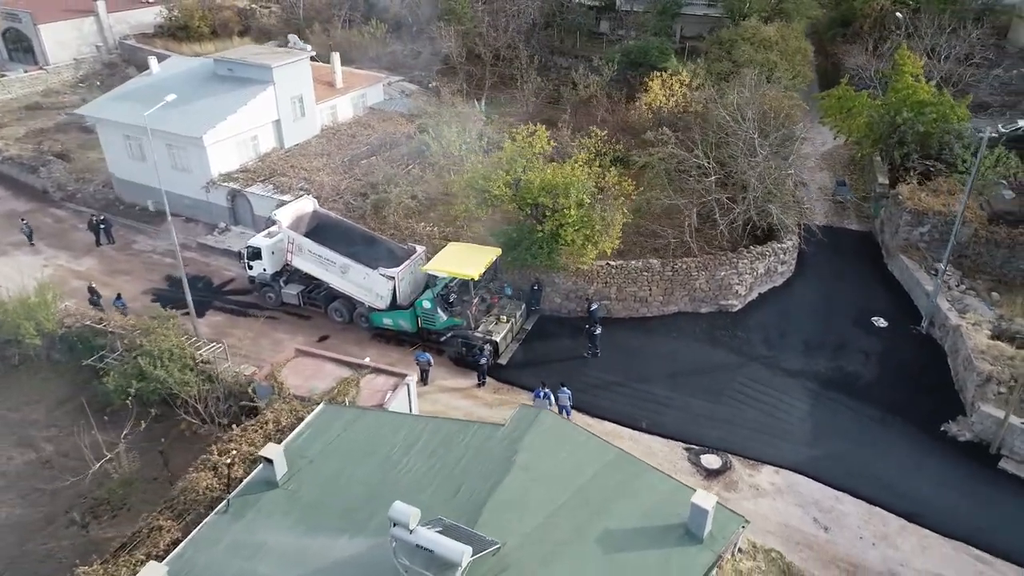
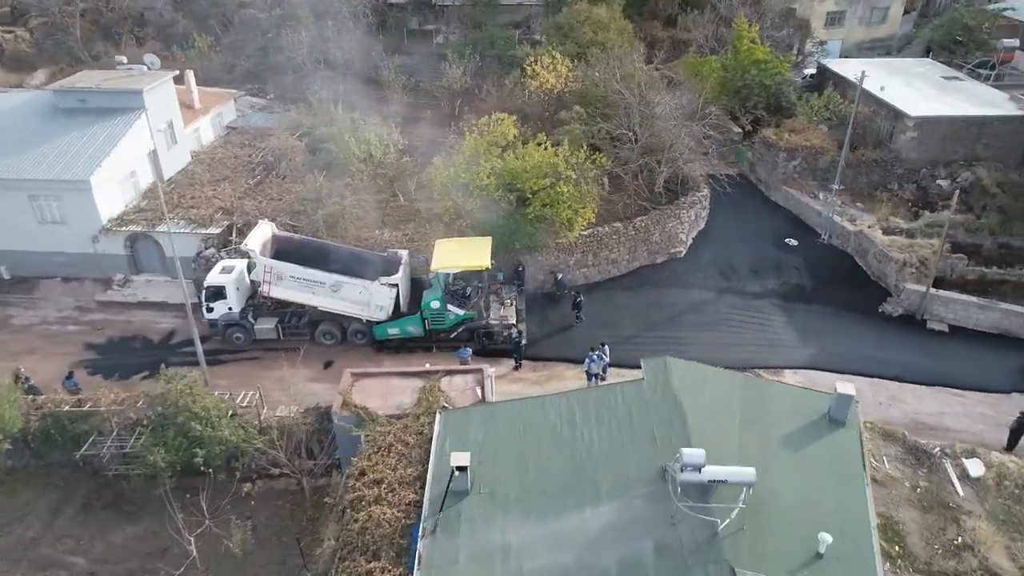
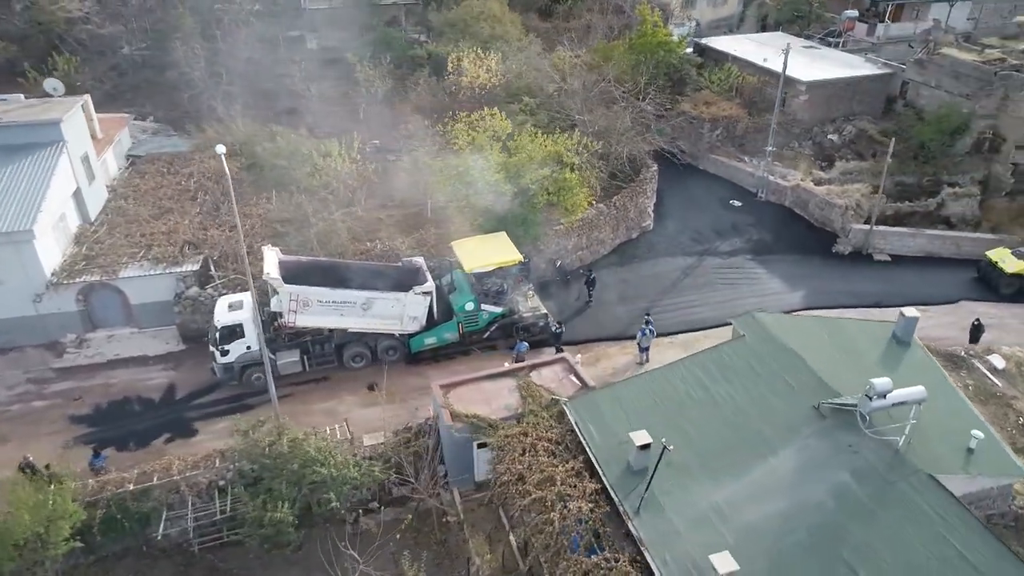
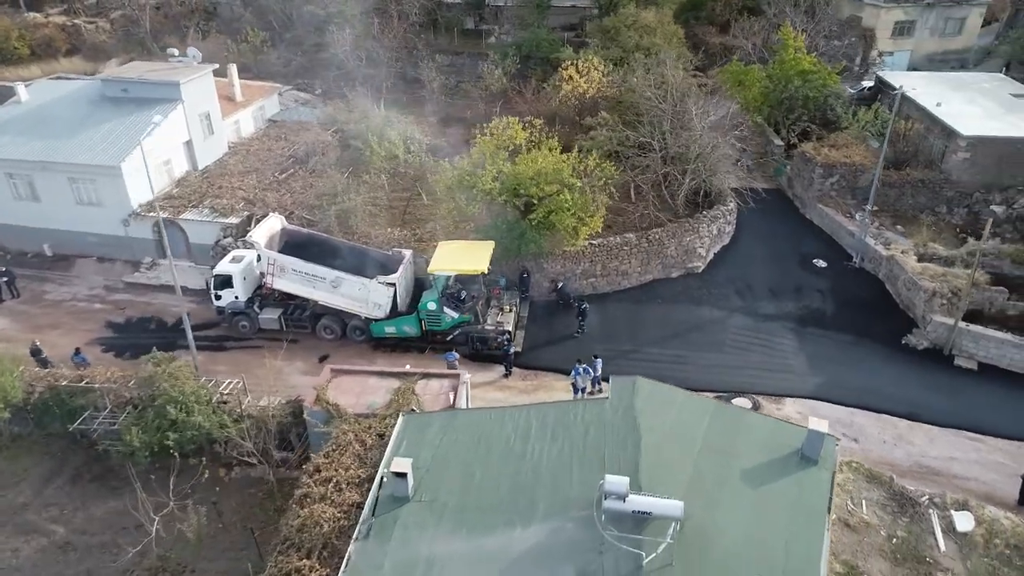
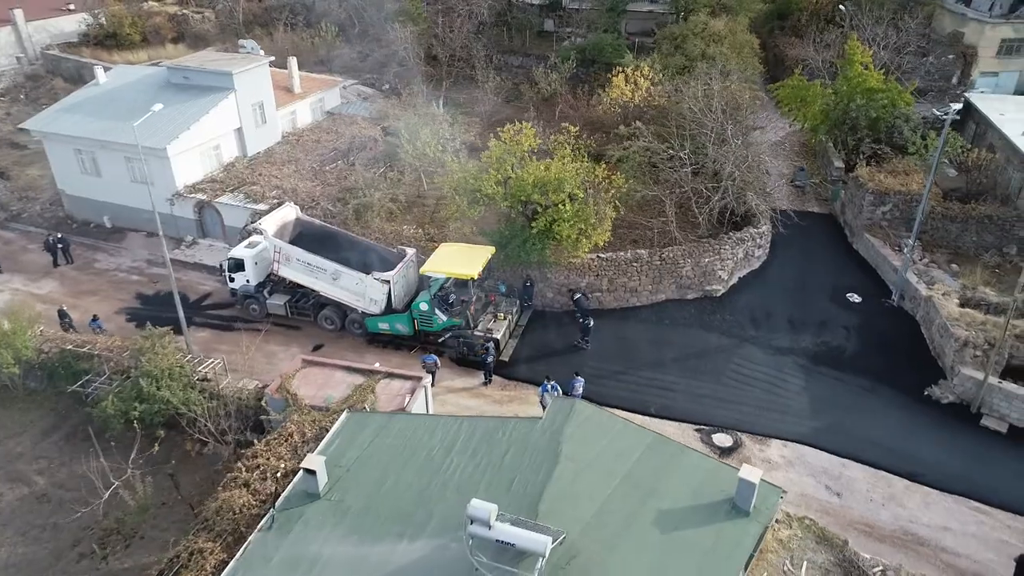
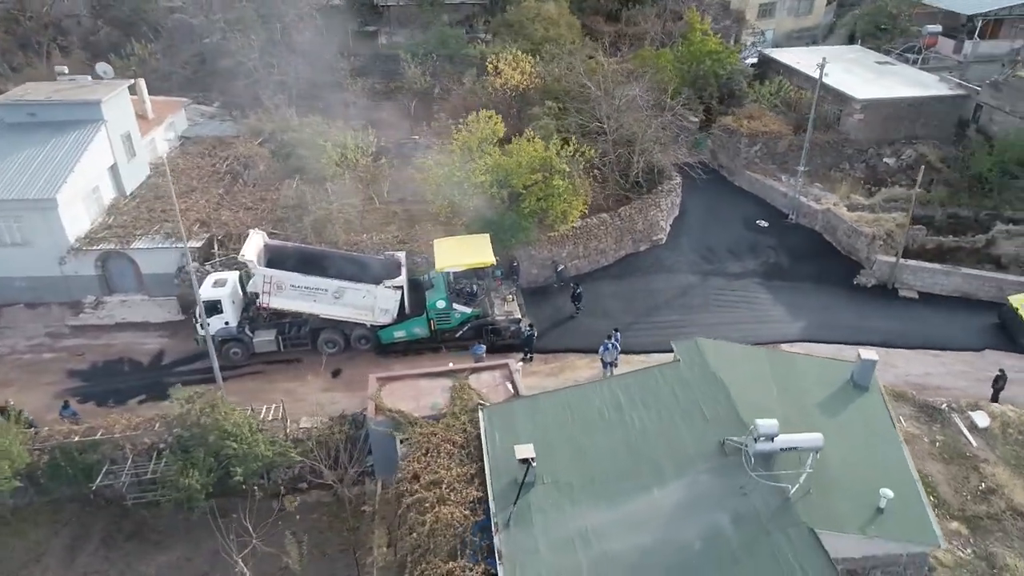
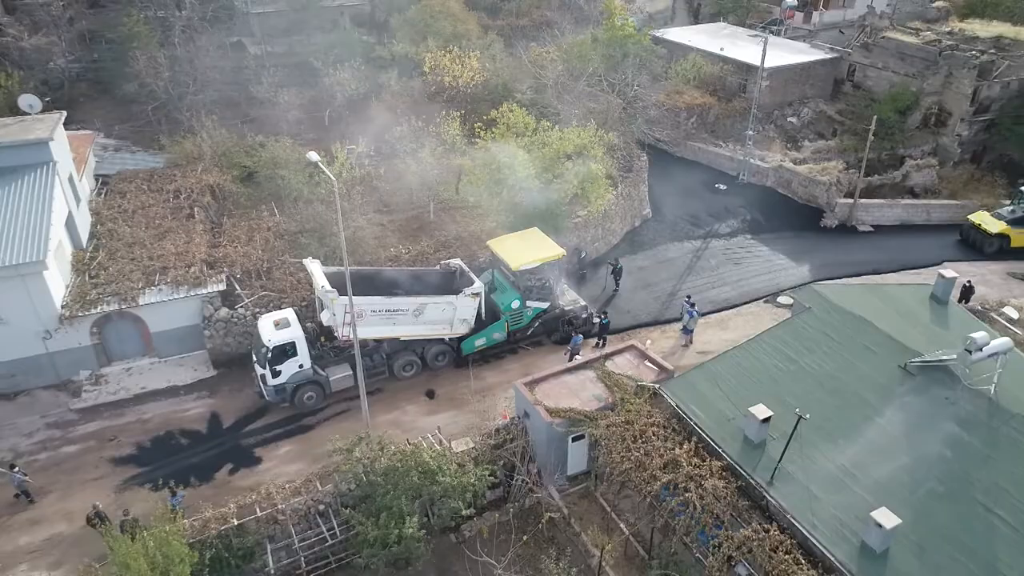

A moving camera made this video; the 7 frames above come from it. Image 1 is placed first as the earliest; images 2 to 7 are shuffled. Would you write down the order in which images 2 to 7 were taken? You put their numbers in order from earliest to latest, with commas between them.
5, 4, 2, 6, 3, 7
